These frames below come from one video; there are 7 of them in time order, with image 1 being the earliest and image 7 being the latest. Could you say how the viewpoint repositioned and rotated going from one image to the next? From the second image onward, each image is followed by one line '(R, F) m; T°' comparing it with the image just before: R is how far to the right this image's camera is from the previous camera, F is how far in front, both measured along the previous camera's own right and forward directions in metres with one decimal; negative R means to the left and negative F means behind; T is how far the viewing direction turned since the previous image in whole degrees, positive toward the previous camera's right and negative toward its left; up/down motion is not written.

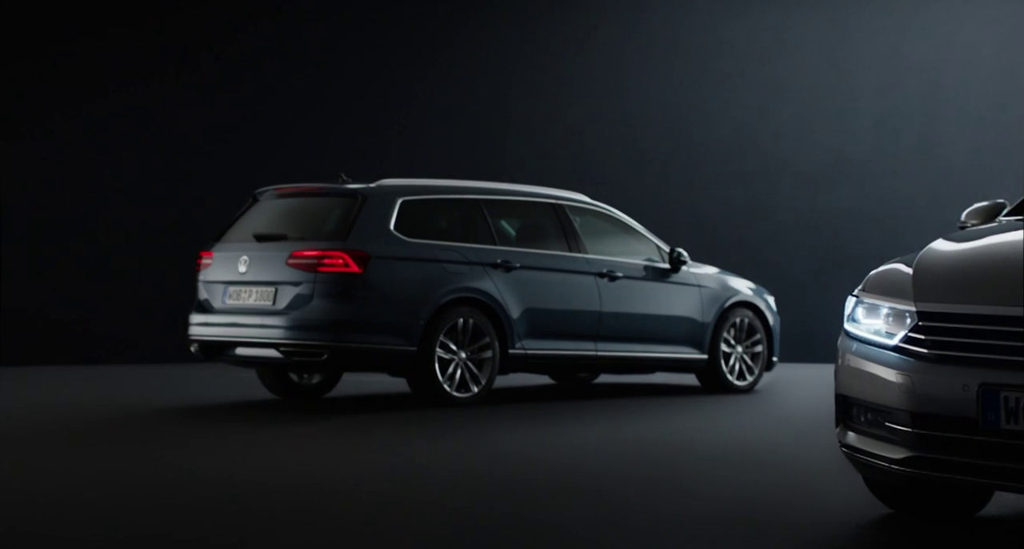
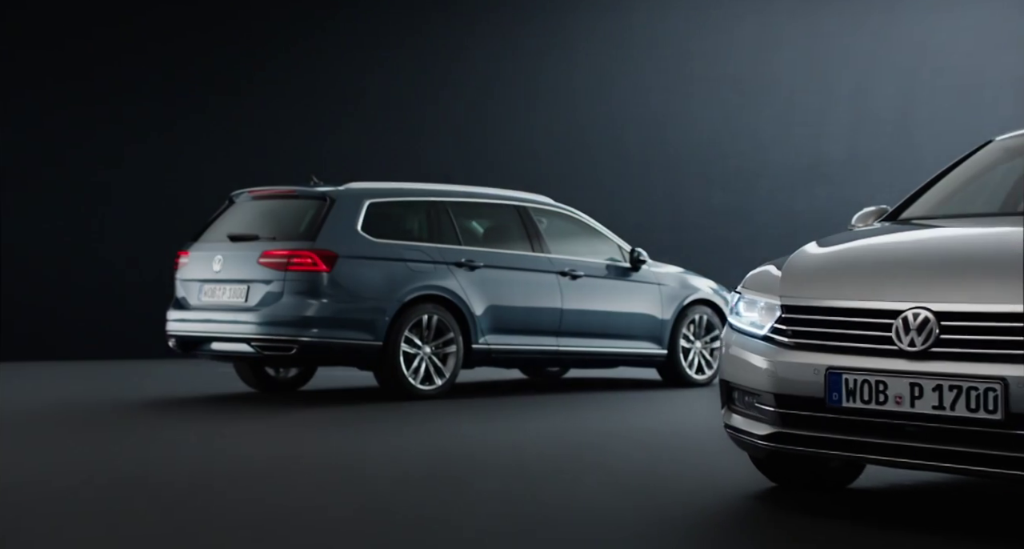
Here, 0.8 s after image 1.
(+0.3, -0.4) m; 0°
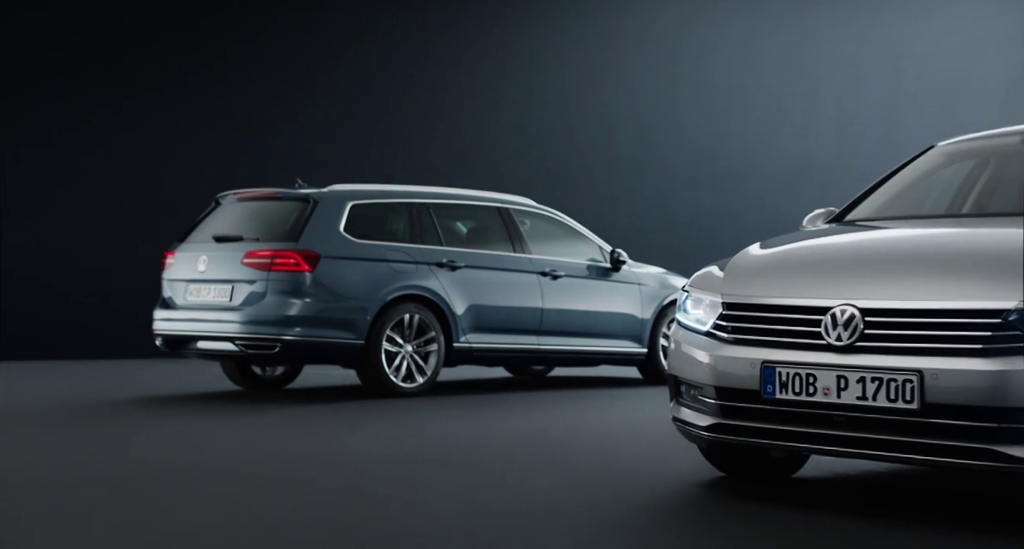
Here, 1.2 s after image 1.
(+0.2, -0.2) m; 0°
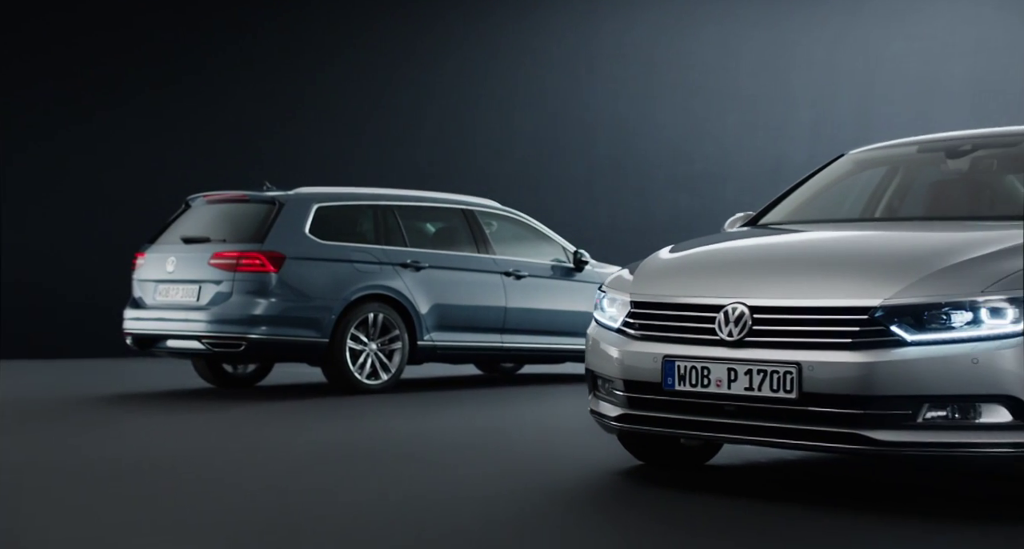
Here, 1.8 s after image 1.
(+0.3, -0.2) m; 0°
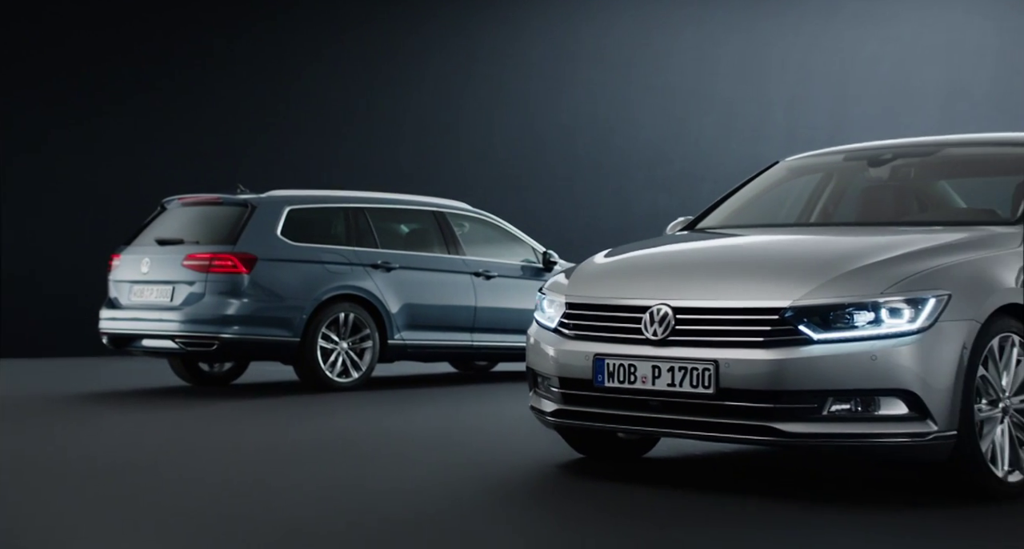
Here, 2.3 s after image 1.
(+0.2, -0.2) m; +1°
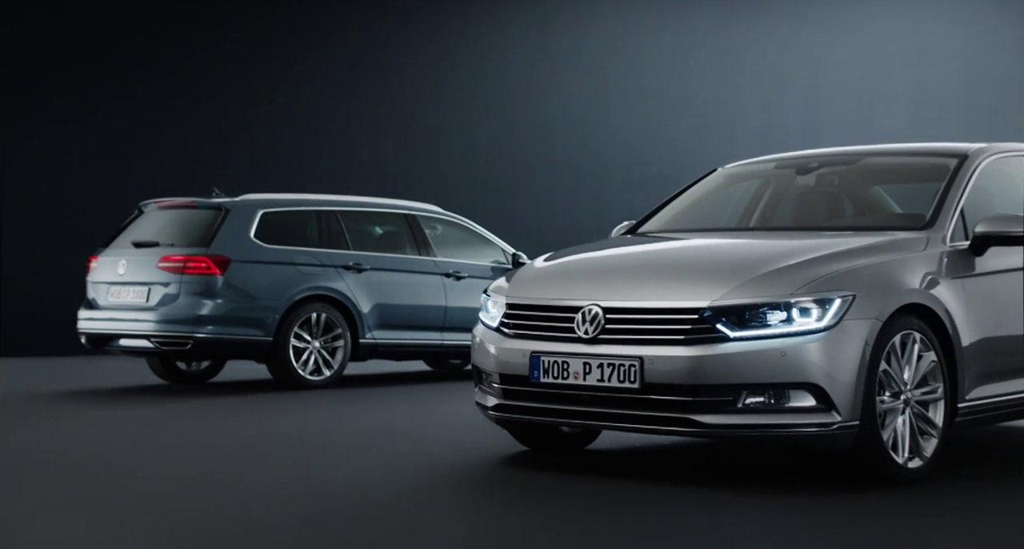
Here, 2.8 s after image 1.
(+0.2, -0.3) m; +1°
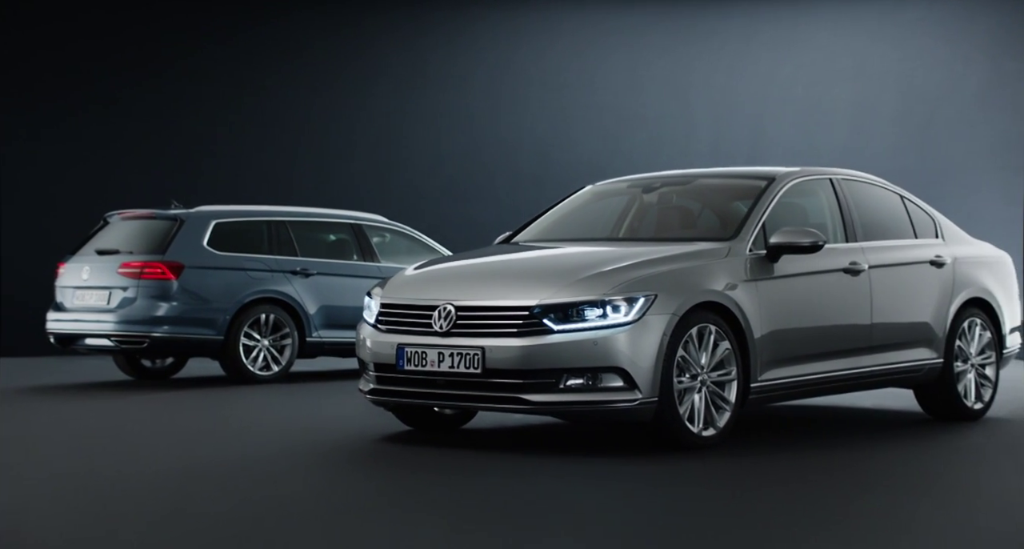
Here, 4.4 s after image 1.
(+0.7, -0.8) m; 0°
